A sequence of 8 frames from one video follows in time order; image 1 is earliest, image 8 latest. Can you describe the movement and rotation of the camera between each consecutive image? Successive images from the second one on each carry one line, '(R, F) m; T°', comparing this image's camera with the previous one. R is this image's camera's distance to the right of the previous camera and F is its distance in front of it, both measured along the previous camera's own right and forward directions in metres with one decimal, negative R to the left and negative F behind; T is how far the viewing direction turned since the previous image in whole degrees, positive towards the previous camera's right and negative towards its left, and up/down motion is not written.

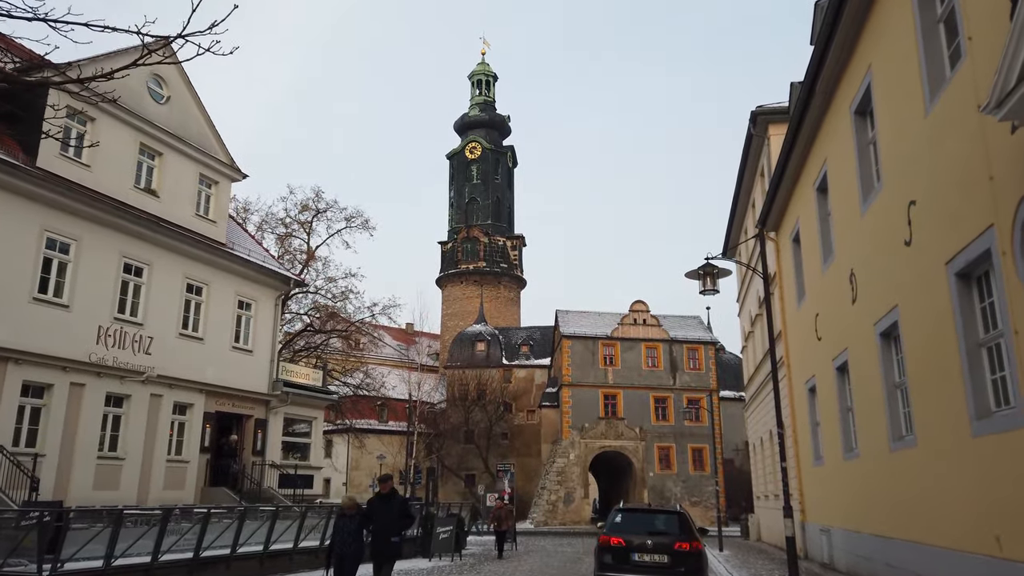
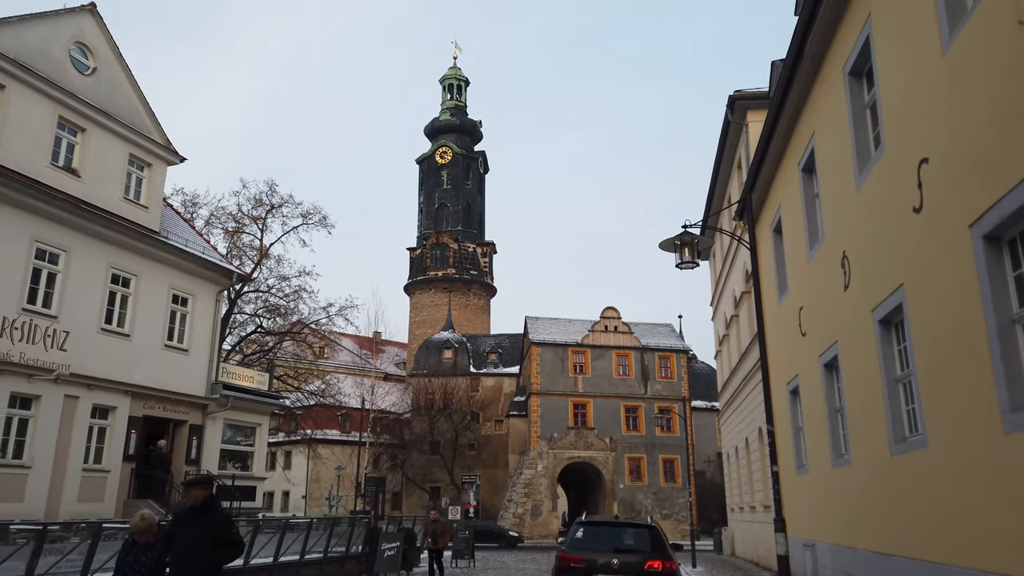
(+0.4, +1.7) m; +2°
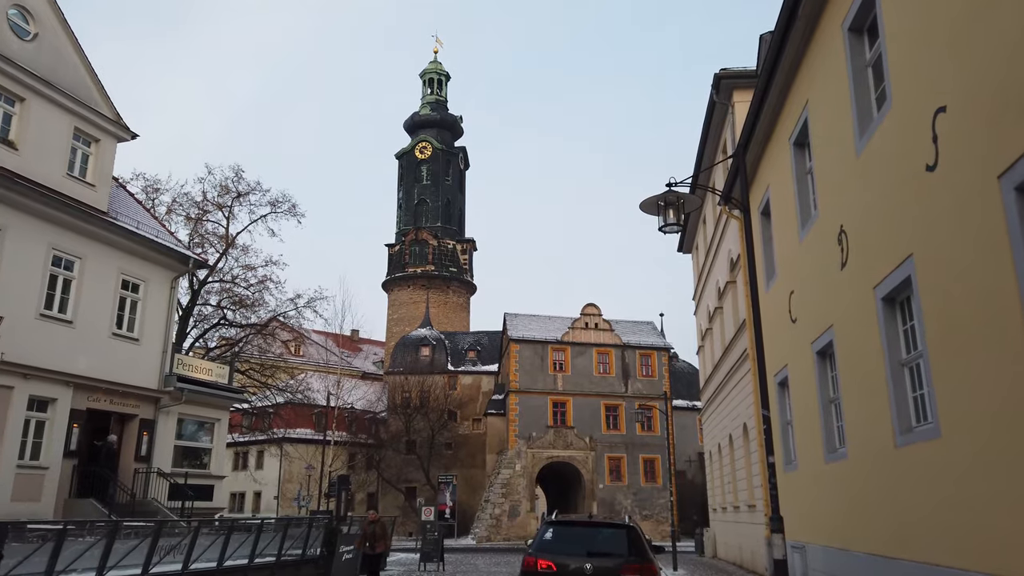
(+0.2, +1.2) m; +1°
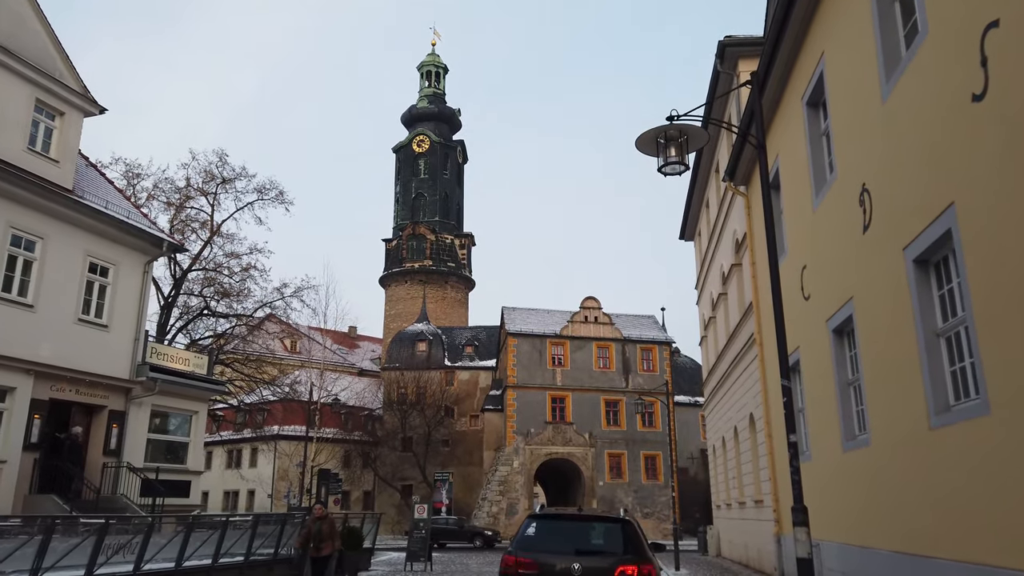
(+0.3, +1.2) m; 0°
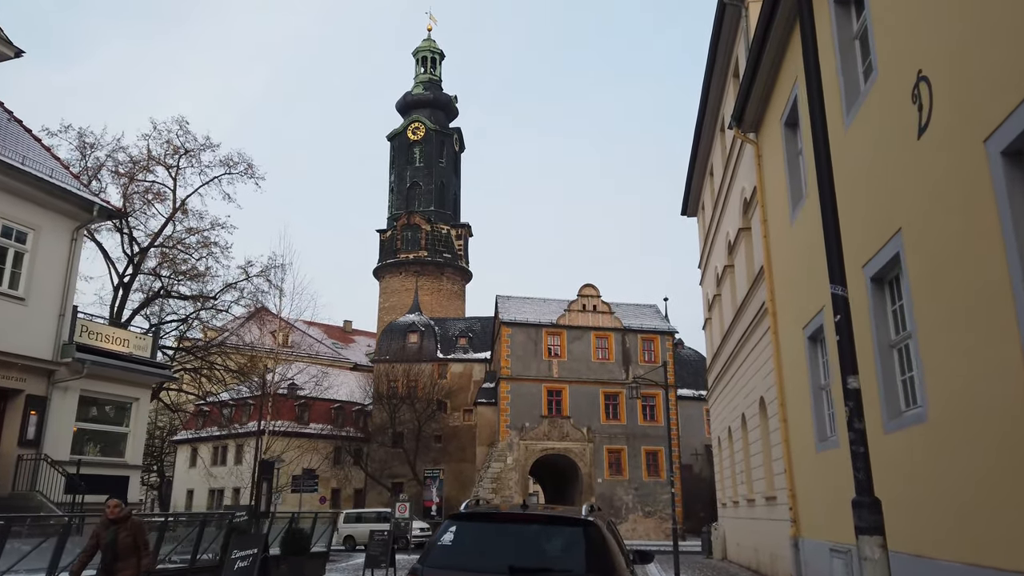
(+0.7, +2.5) m; 0°
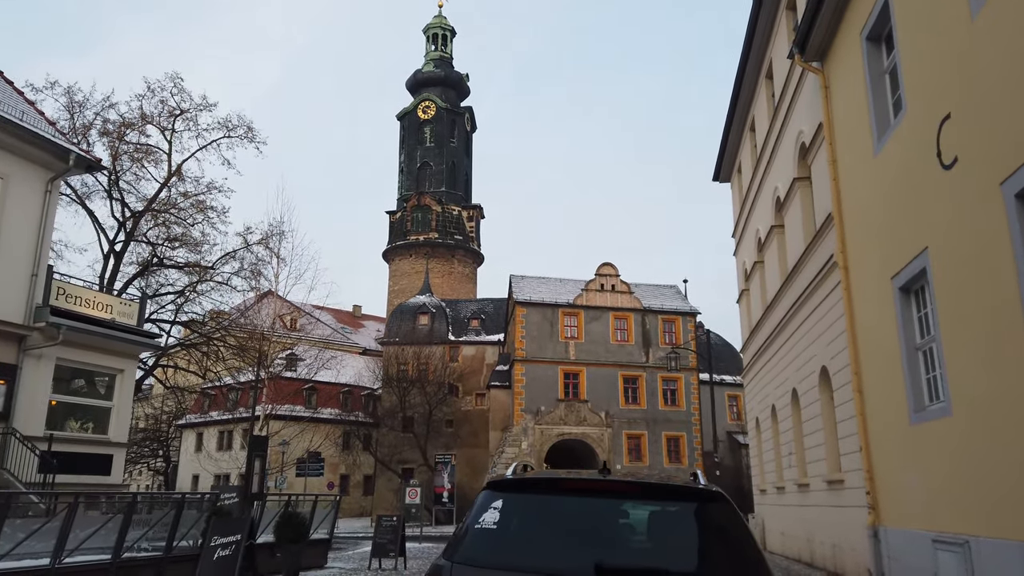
(-0.3, +2.0) m; -1°
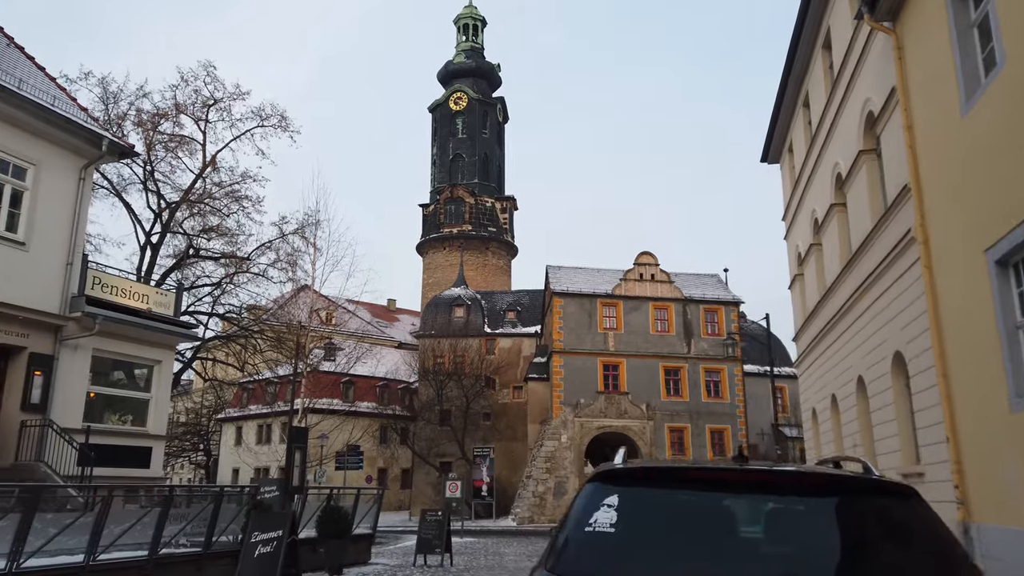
(-0.3, +0.7) m; -2°
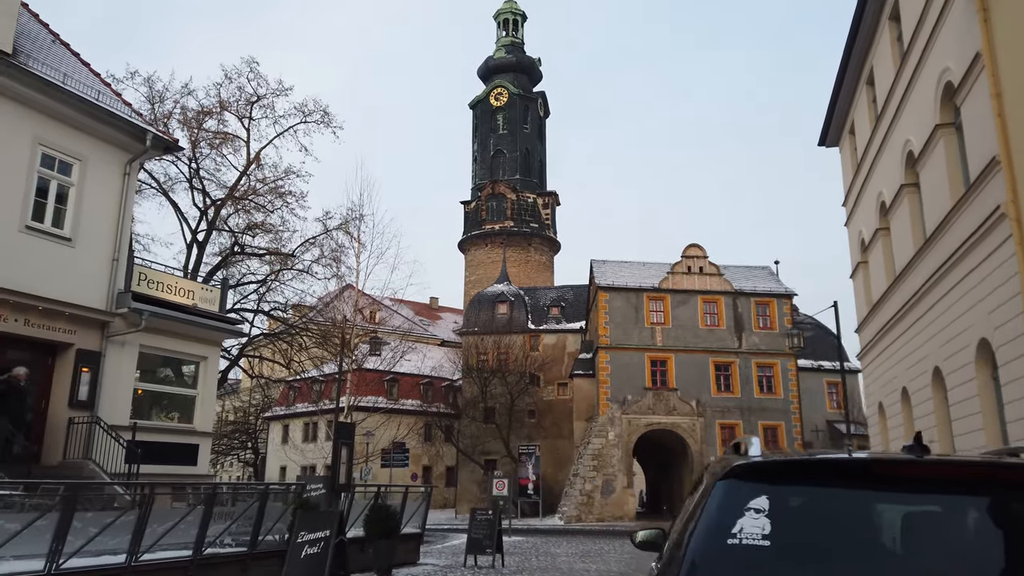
(-0.2, +0.6) m; -3°
